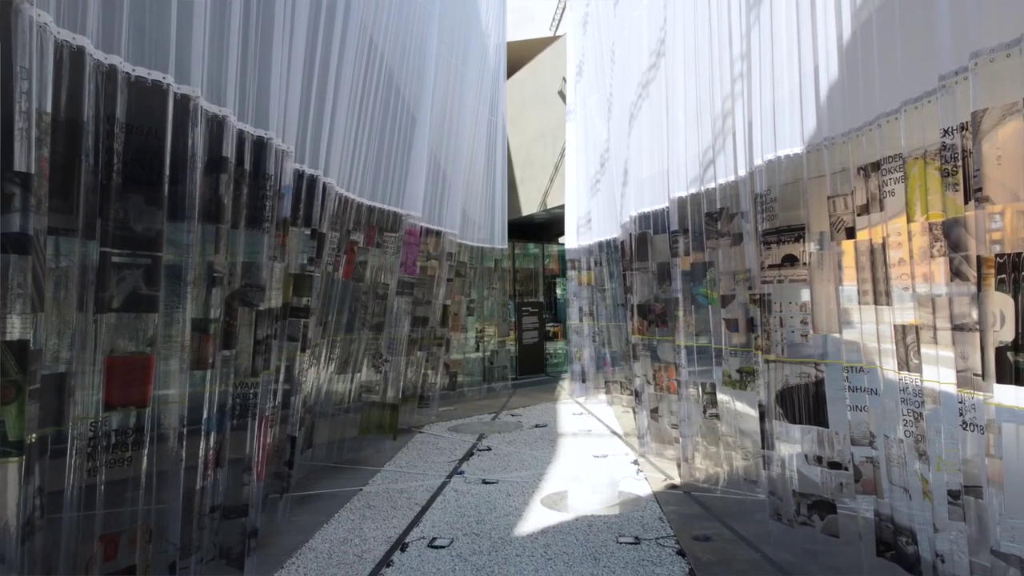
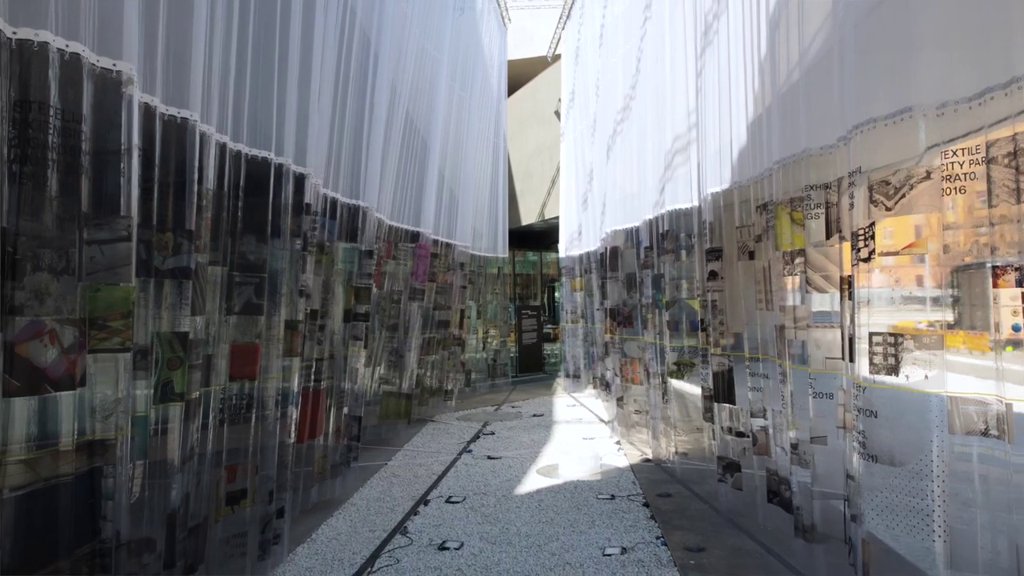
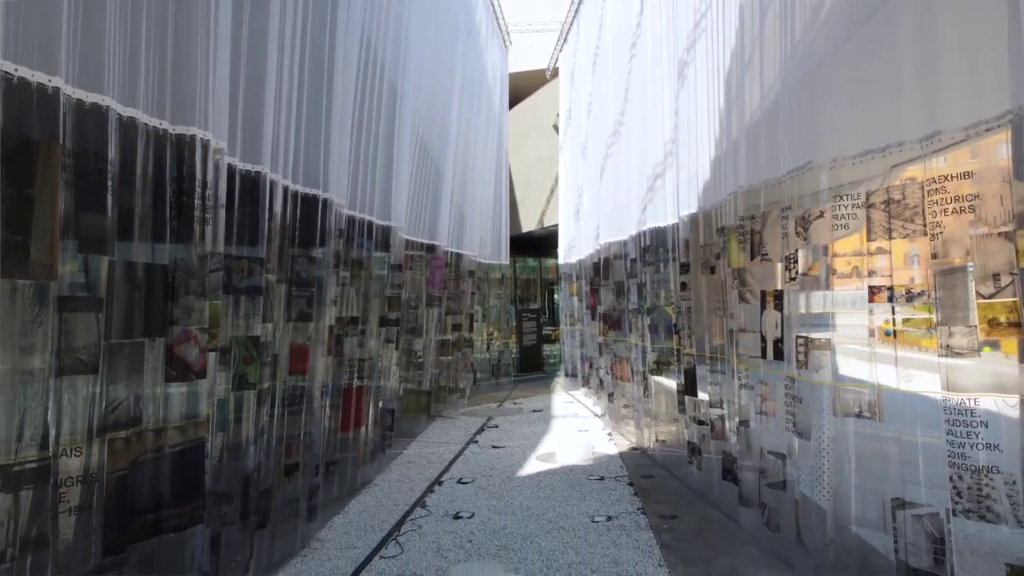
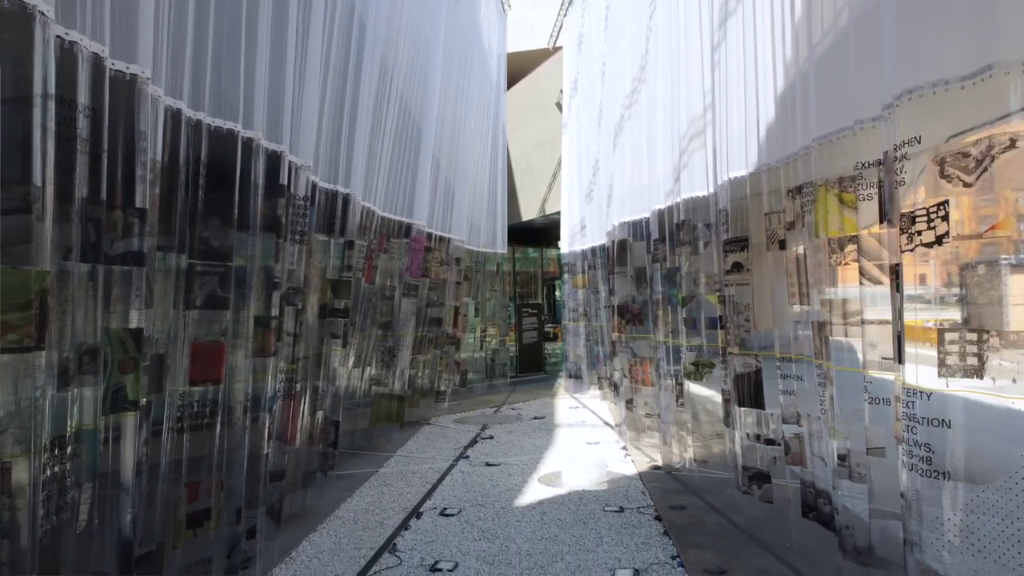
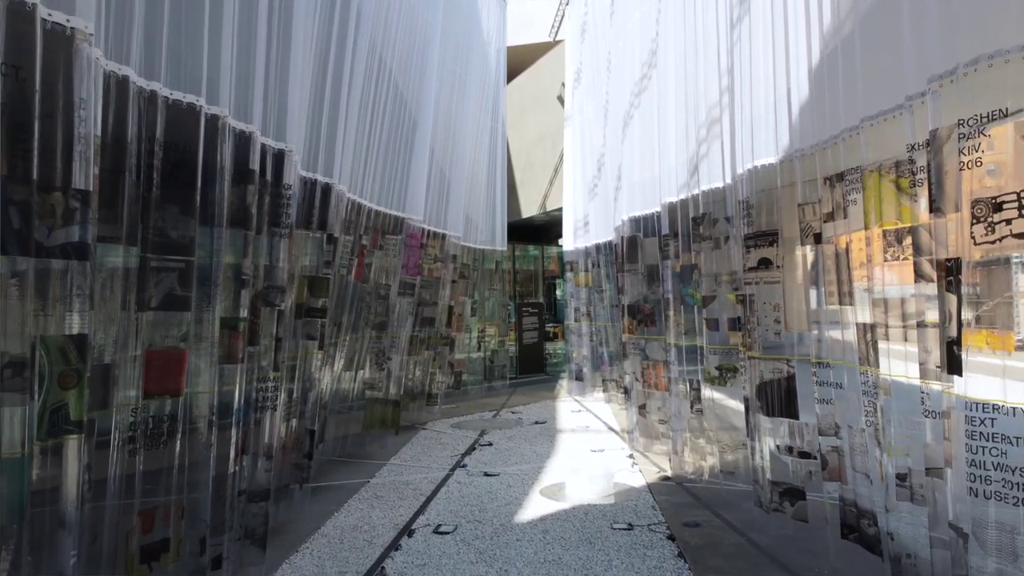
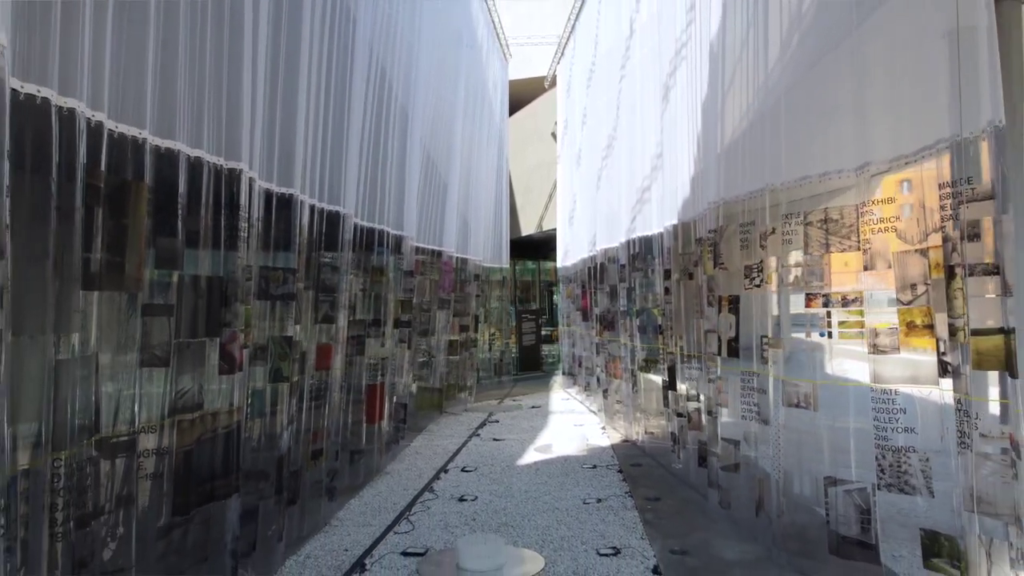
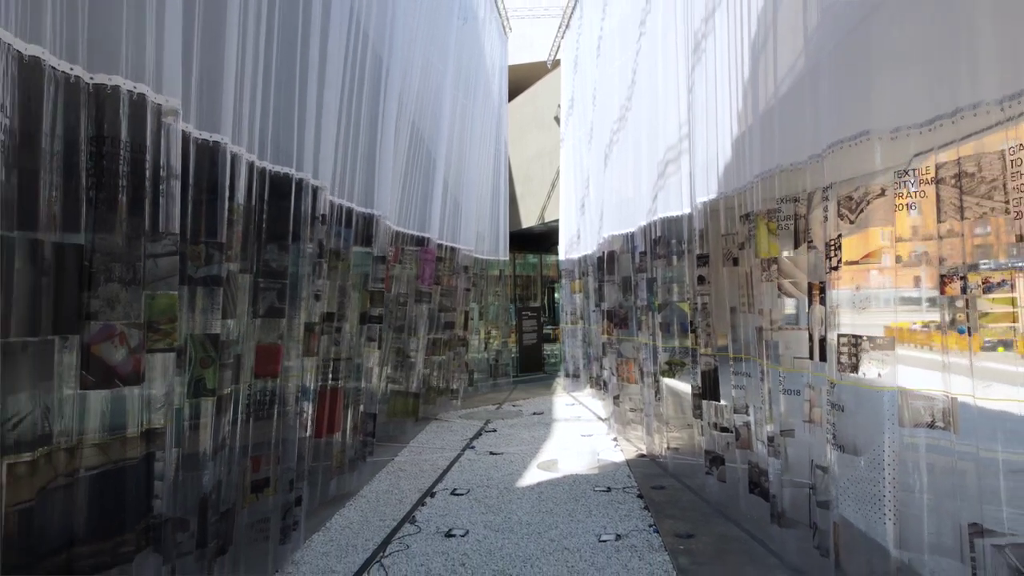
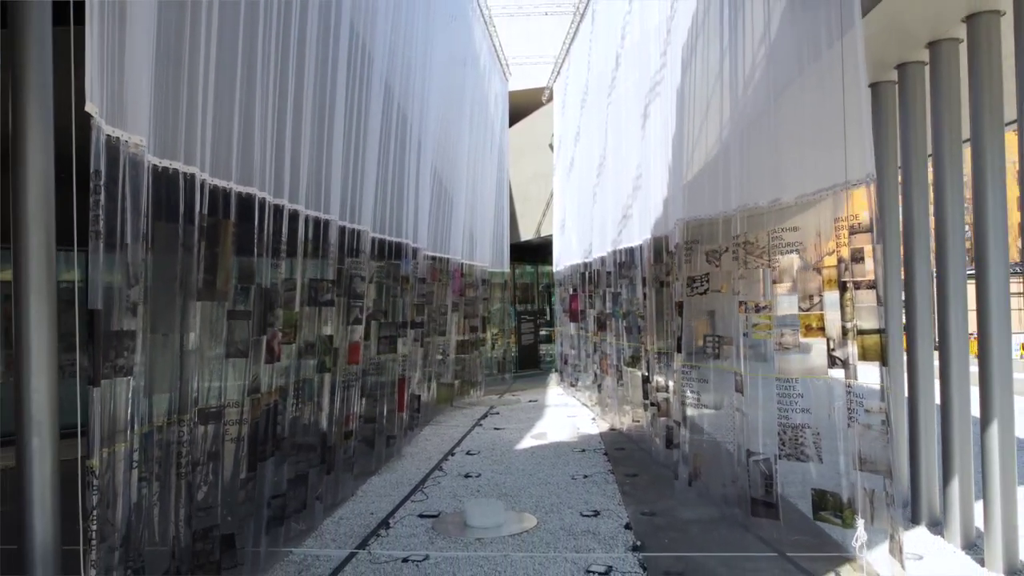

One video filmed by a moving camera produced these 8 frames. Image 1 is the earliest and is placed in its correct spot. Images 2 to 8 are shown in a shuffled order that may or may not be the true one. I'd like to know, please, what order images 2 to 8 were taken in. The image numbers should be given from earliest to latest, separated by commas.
5, 4, 2, 7, 3, 6, 8
